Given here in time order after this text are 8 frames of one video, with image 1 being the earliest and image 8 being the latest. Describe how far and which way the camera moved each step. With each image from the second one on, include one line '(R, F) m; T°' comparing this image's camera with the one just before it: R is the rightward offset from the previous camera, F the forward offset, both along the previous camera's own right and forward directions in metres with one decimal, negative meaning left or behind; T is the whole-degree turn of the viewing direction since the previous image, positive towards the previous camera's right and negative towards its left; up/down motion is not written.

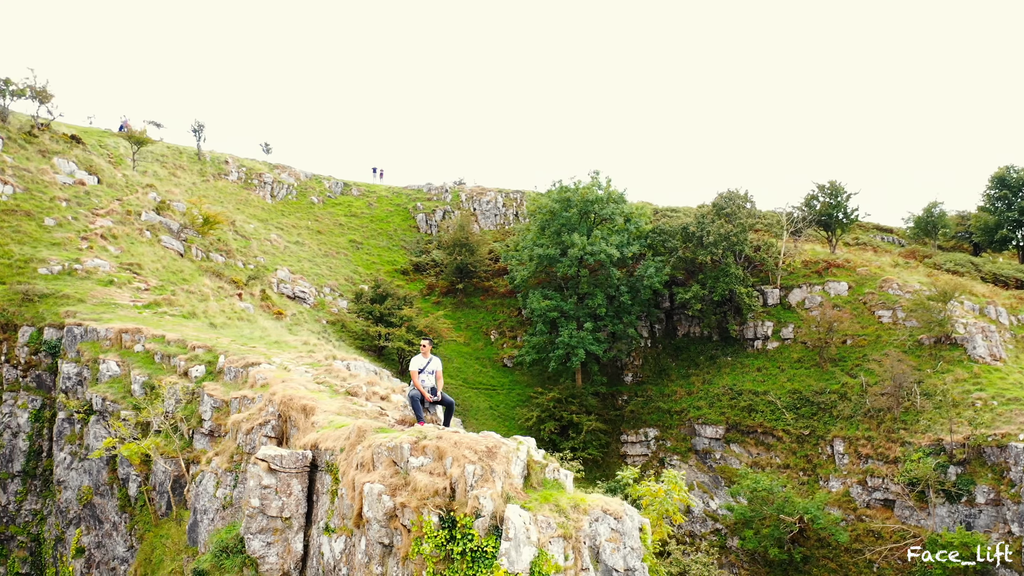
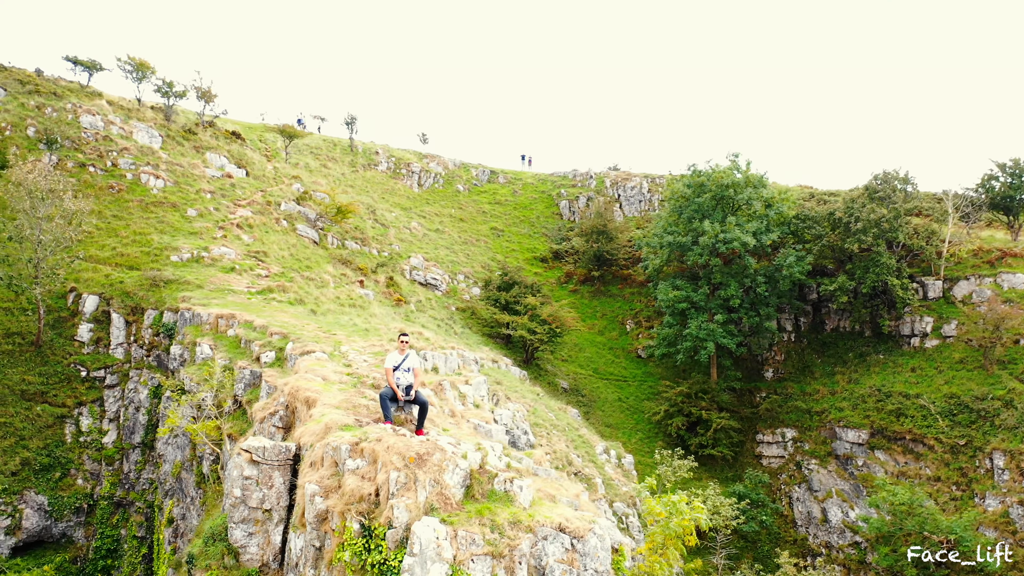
(+2.2, +0.8) m; -12°
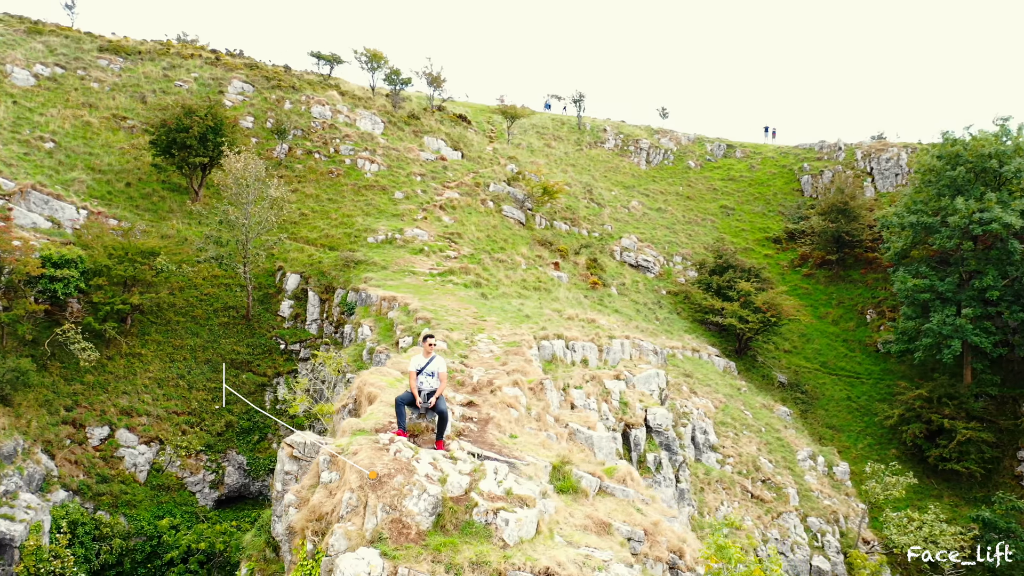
(+2.3, +1.4) m; -18°
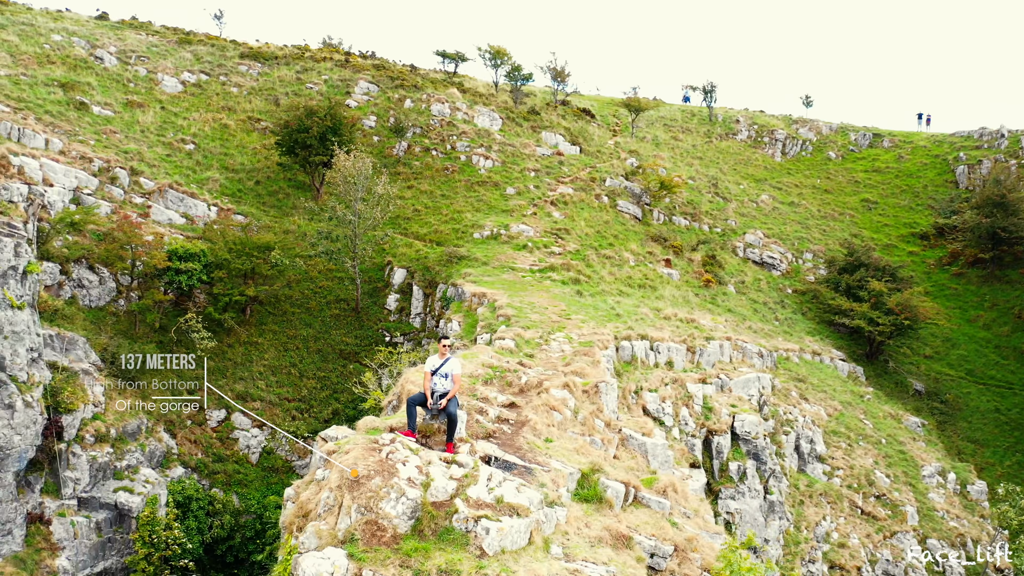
(+1.4, +0.3) m; -10°
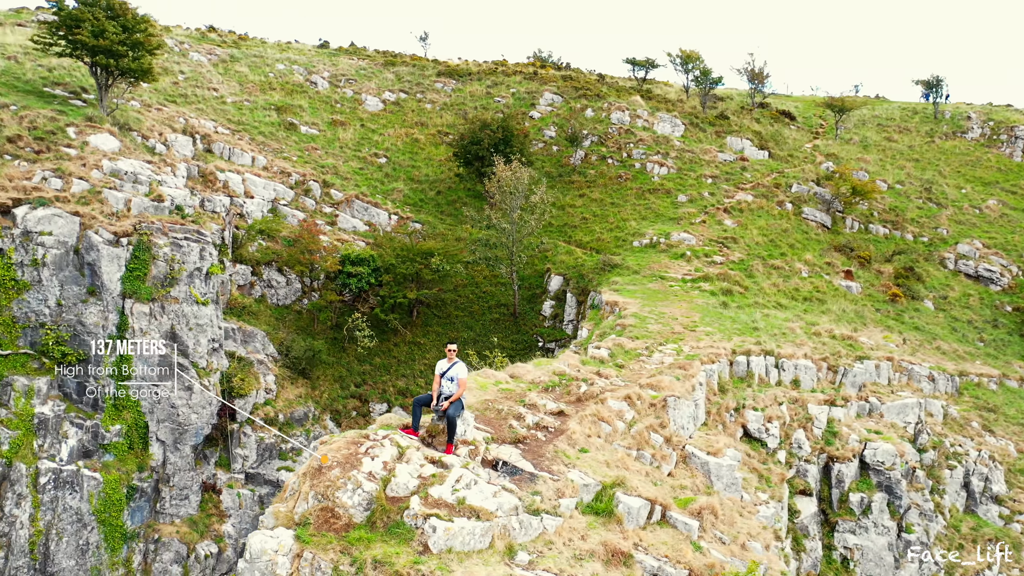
(+2.4, +0.2) m; -16°
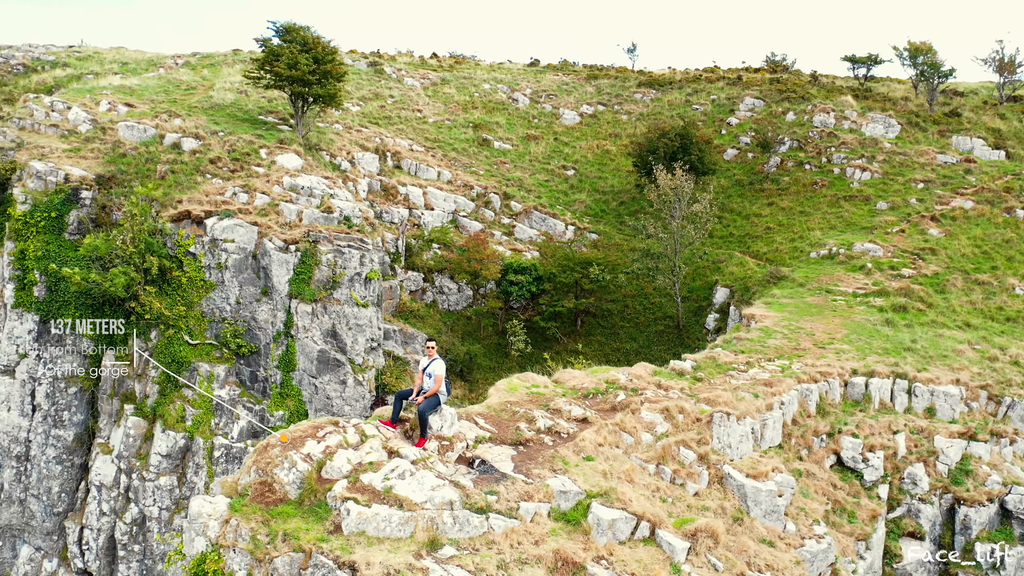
(+3.1, +0.4) m; -18°
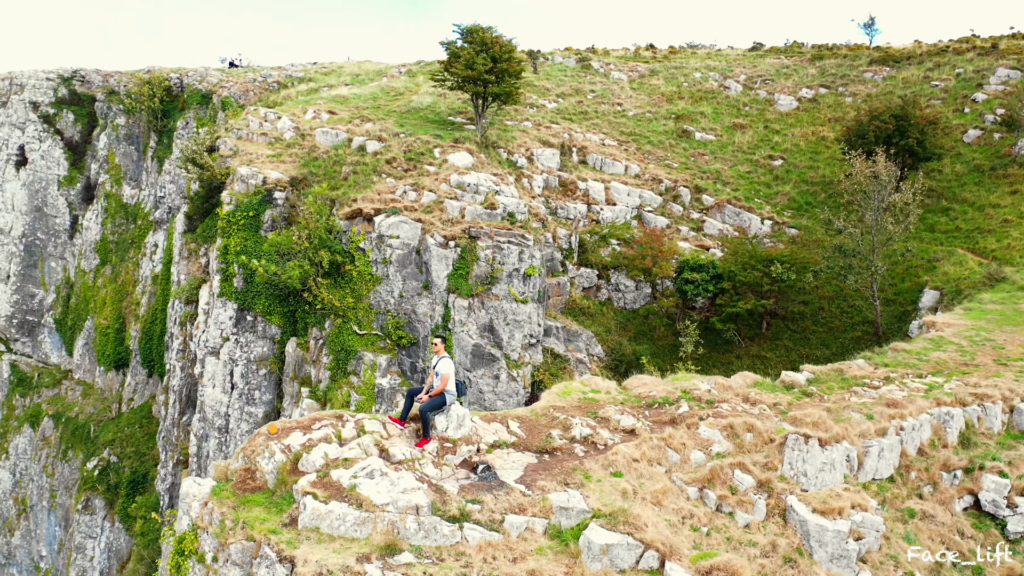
(+2.7, +1.0) m; -18°
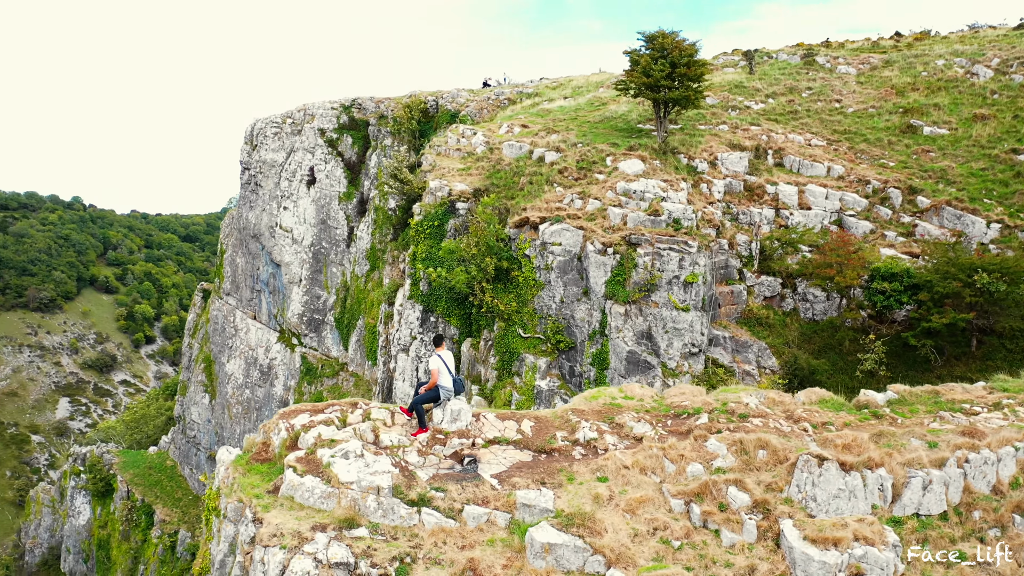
(+3.2, +0.2) m; -19°
